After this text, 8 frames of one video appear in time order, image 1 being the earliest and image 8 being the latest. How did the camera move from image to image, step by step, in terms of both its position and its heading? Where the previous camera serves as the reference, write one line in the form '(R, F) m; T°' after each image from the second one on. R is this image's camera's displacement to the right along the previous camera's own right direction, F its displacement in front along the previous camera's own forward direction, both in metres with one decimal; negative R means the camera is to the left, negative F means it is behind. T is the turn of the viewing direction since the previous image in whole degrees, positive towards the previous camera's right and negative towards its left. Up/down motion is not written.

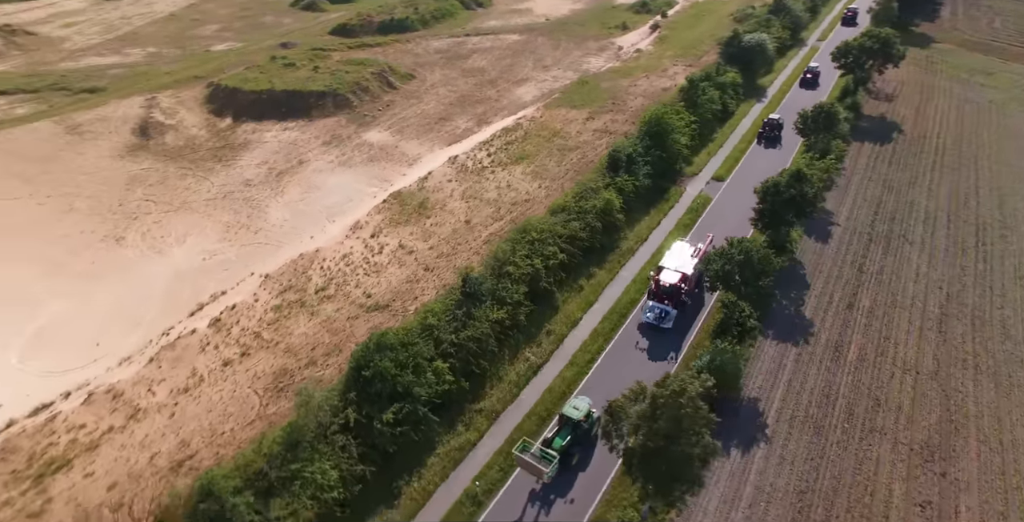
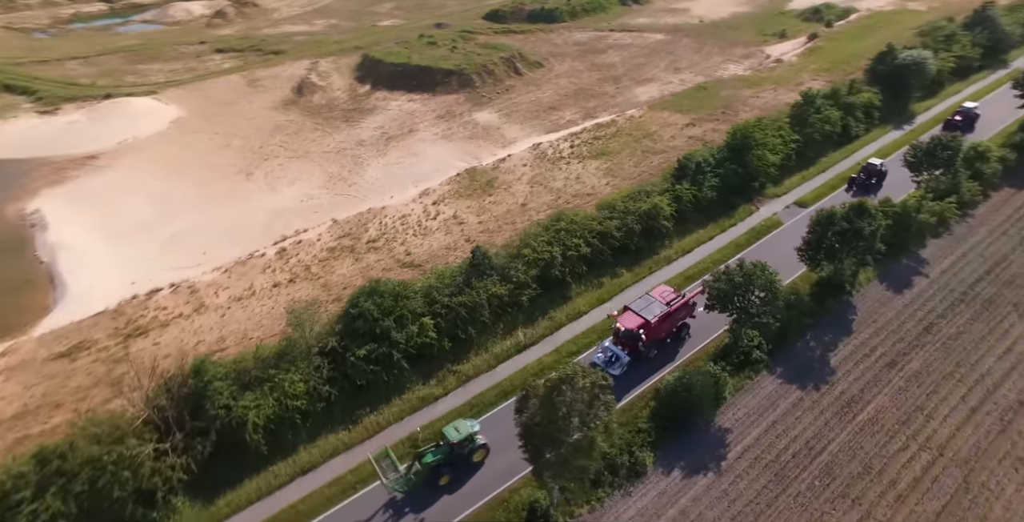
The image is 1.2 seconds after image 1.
(+7.5, -0.5) m; -16°
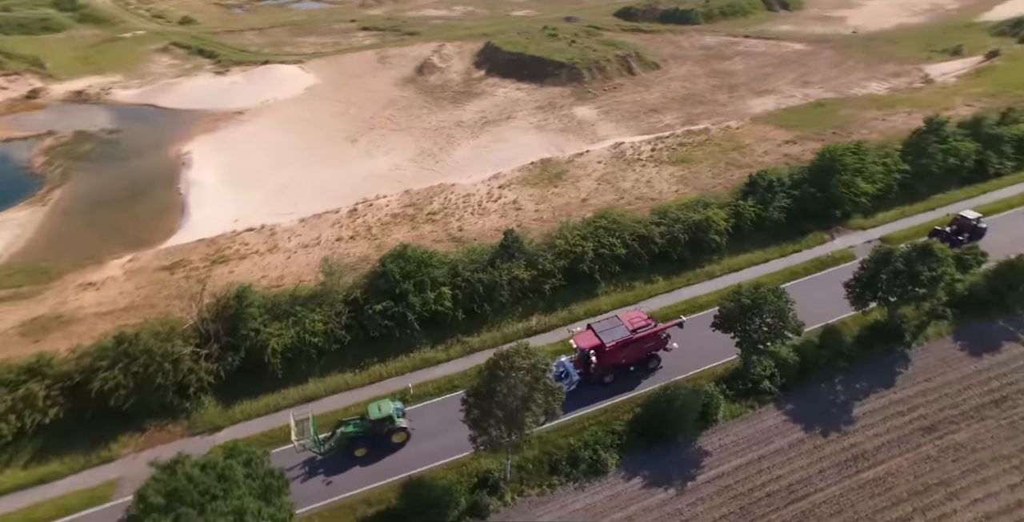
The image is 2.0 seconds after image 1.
(+5.6, -0.4) m; -13°
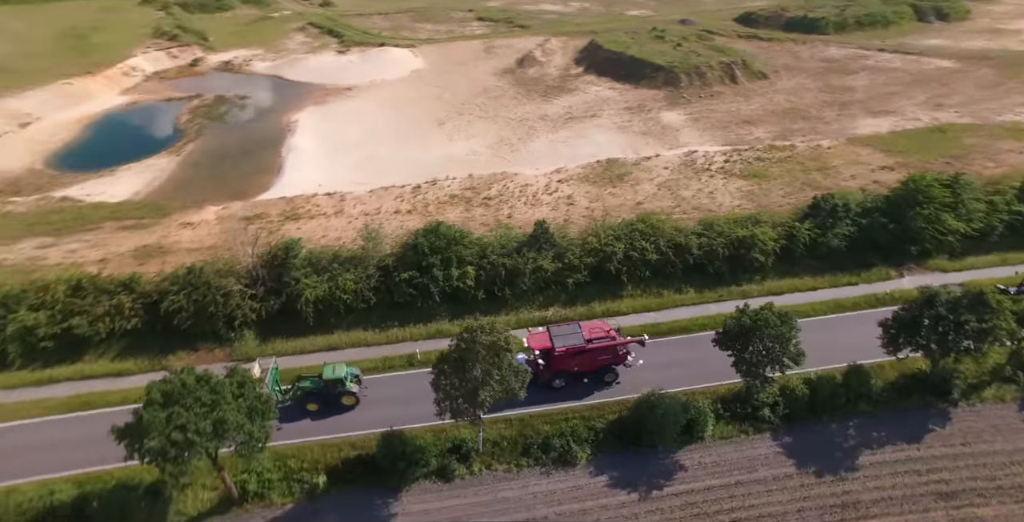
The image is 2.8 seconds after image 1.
(+4.8, -0.6) m; -12°
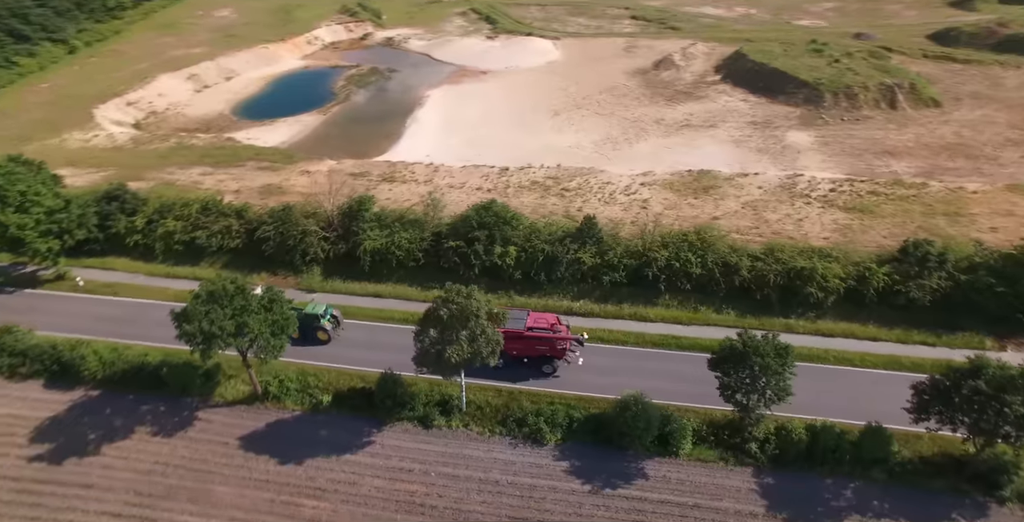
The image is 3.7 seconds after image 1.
(+6.3, -0.7) m; -15°
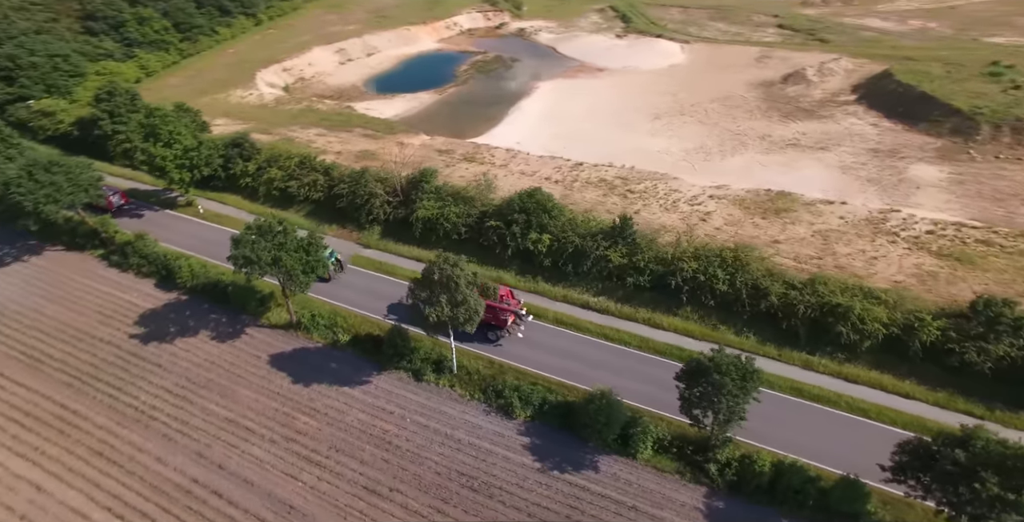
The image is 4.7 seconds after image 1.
(+6.3, -0.8) m; -14°
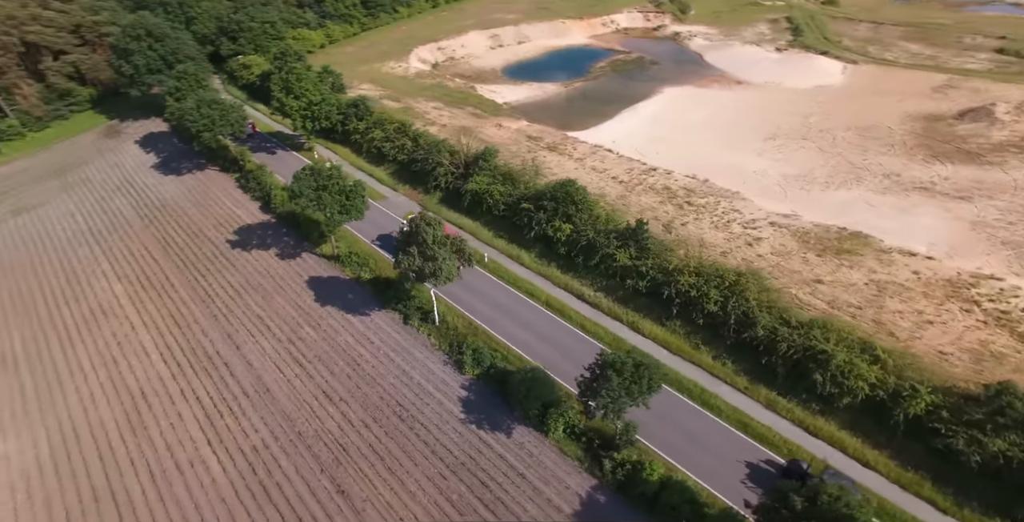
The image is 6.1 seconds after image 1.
(+9.8, -0.9) m; -18°
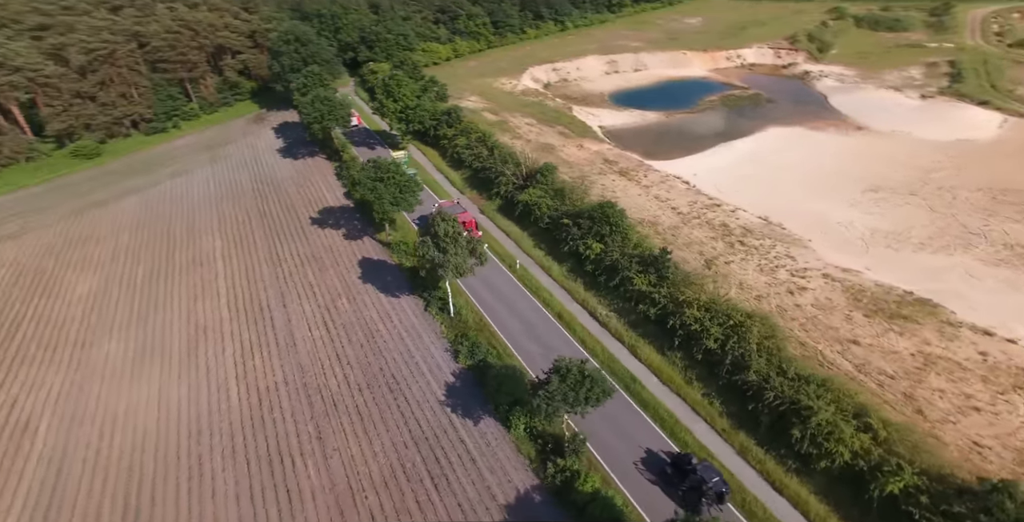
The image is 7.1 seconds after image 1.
(+6.9, -0.6) m; -14°
